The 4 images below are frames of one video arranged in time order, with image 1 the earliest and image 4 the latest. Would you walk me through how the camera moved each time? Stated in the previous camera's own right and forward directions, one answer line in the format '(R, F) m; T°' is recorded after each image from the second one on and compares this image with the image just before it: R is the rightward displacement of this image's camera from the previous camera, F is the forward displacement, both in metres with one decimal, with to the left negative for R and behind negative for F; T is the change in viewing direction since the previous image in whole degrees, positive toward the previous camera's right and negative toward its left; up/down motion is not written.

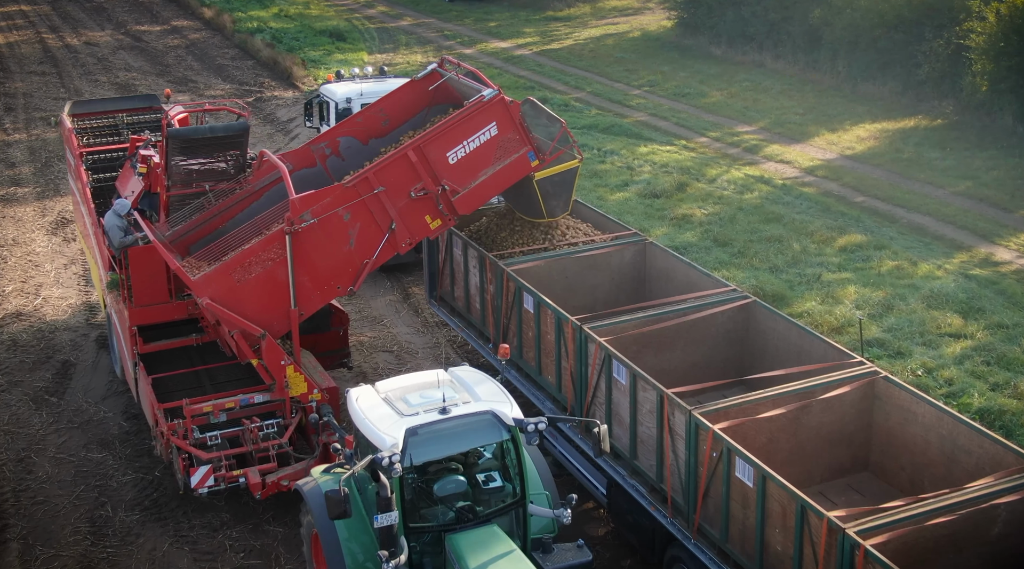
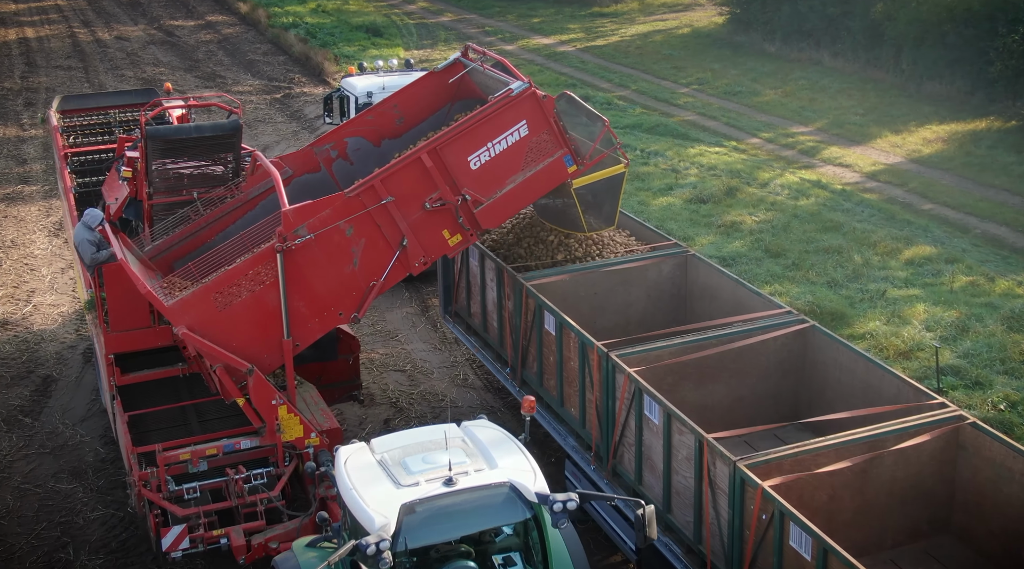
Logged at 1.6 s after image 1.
(+0.2, +1.4) m; -3°
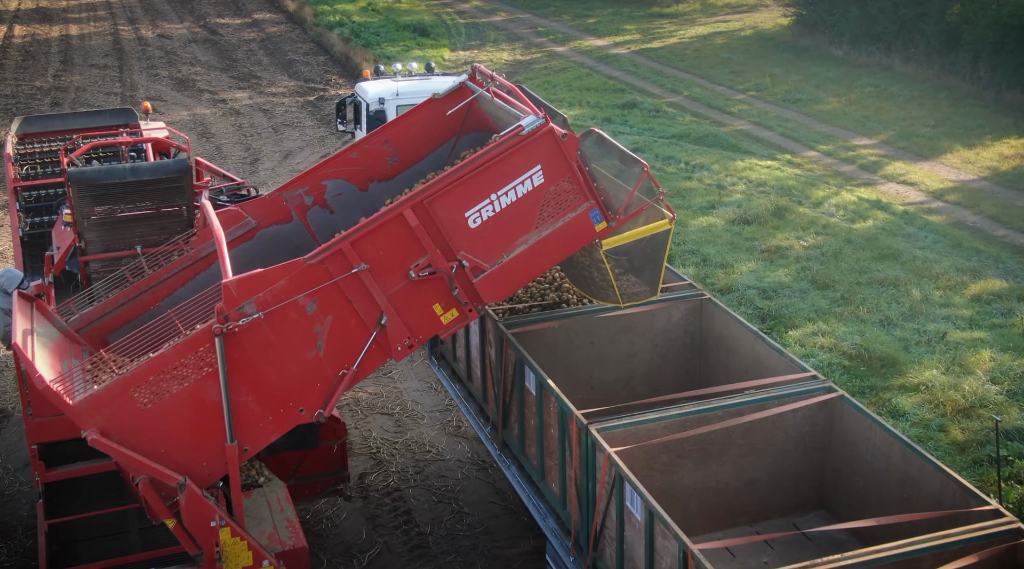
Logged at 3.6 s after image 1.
(+0.7, +1.4) m; -4°
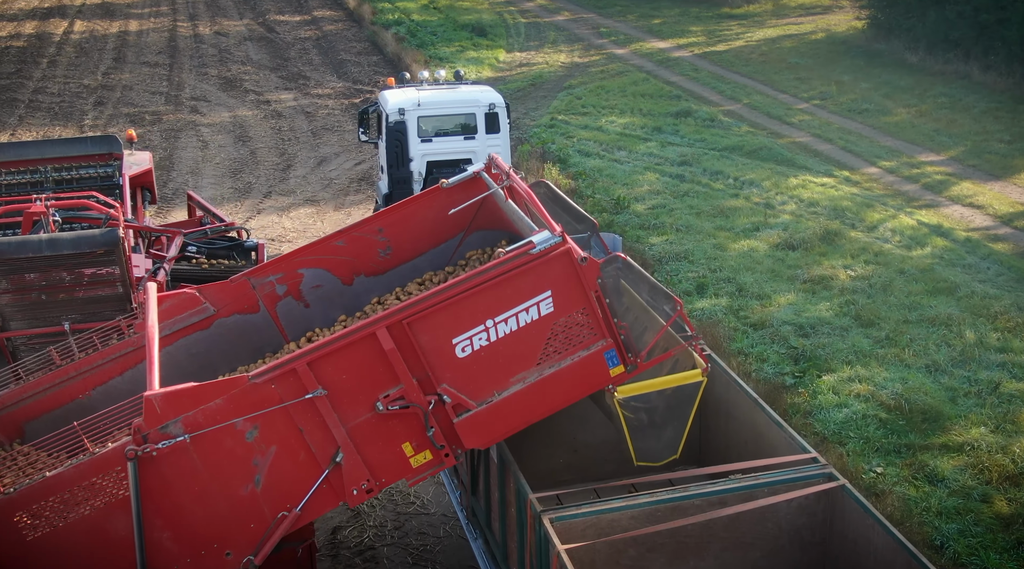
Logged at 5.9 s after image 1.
(+0.7, +0.9) m; -4°
